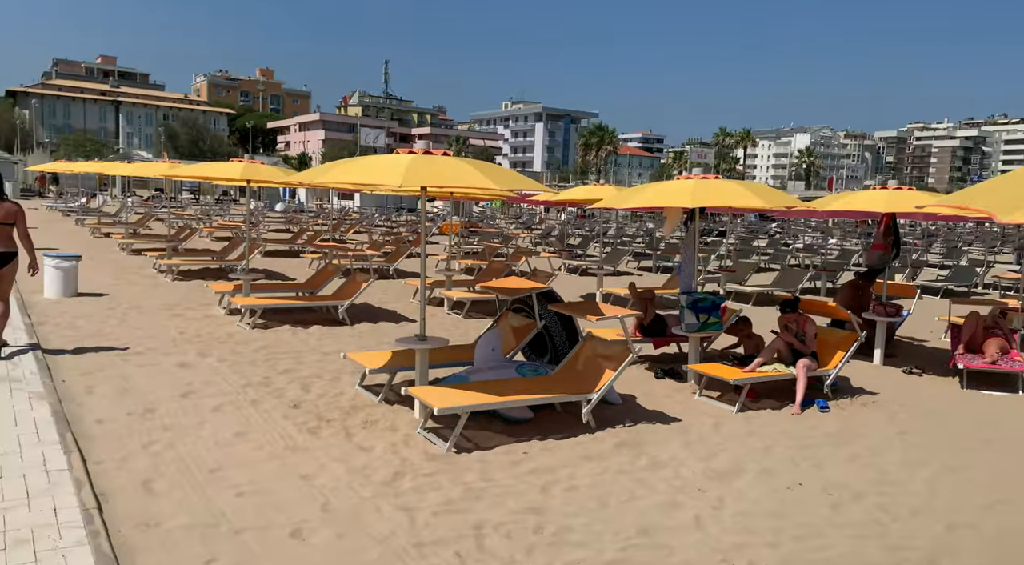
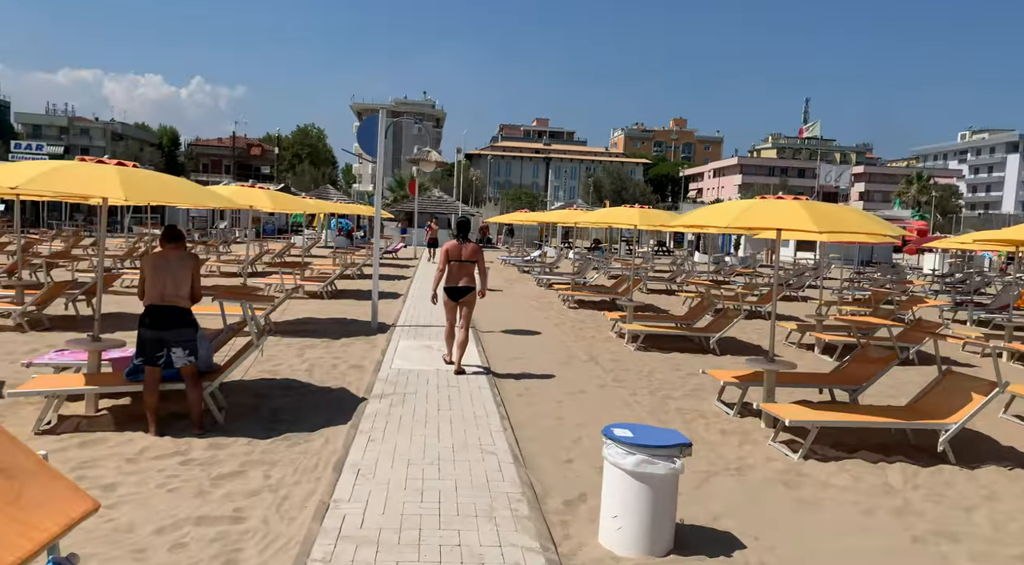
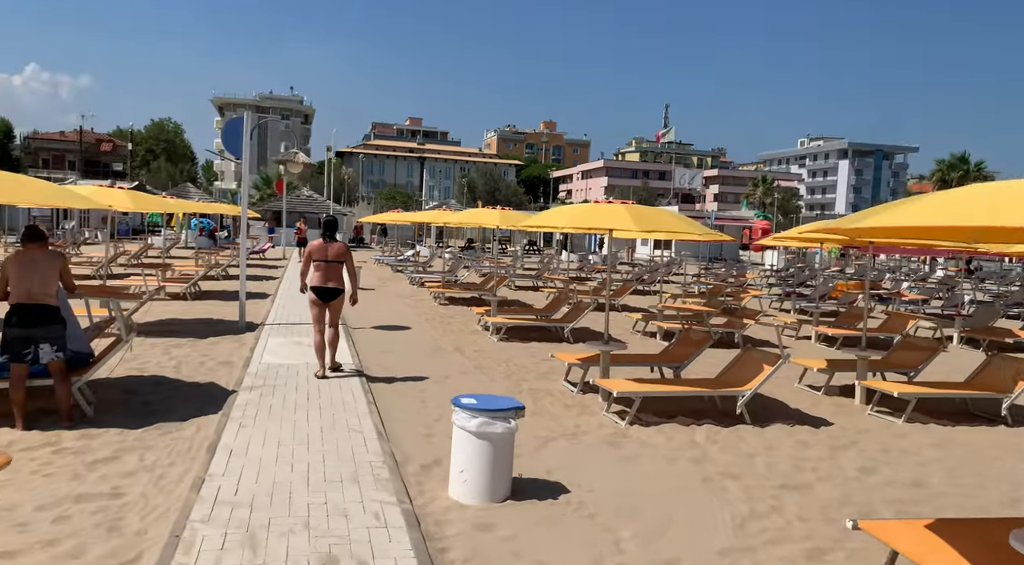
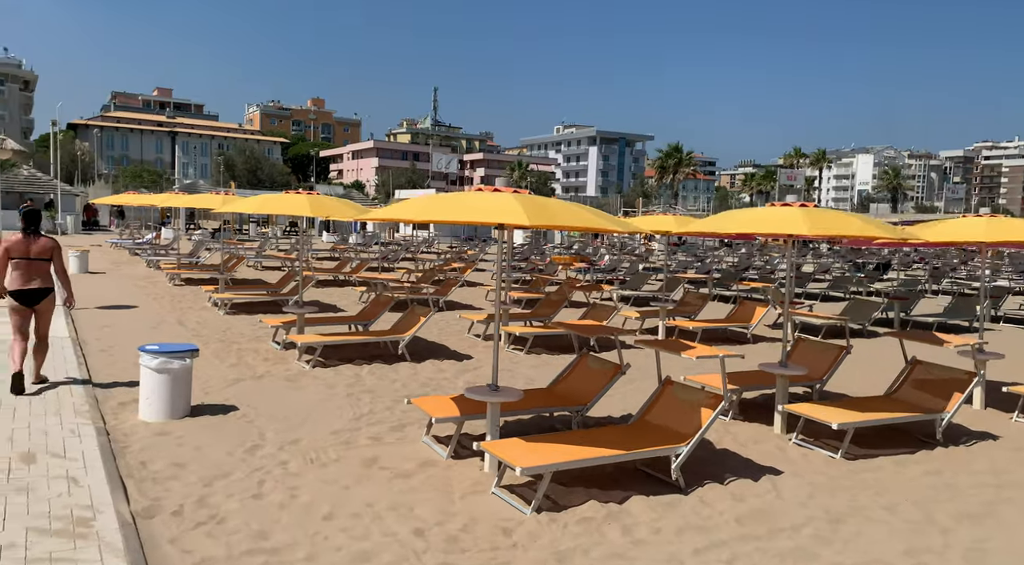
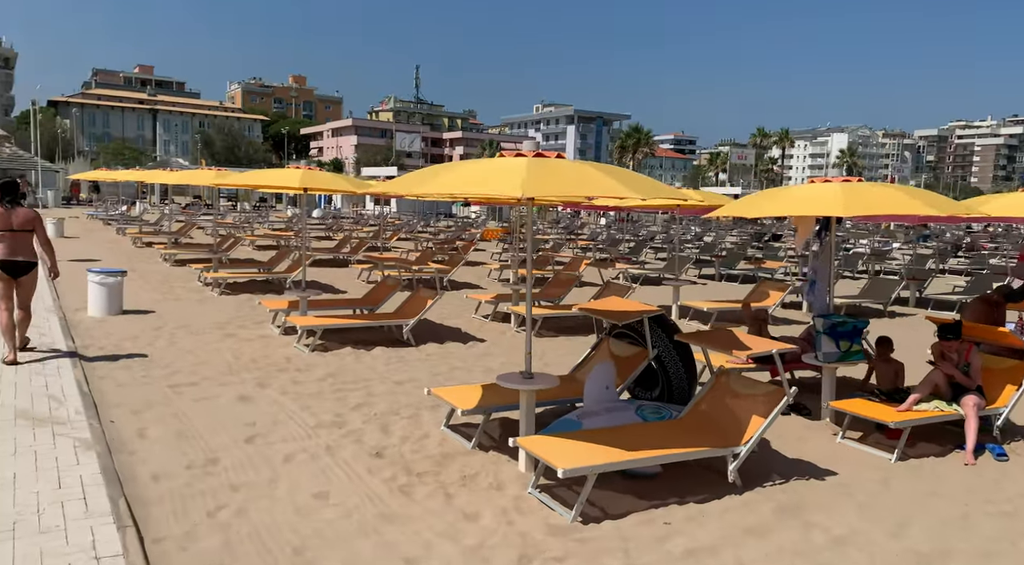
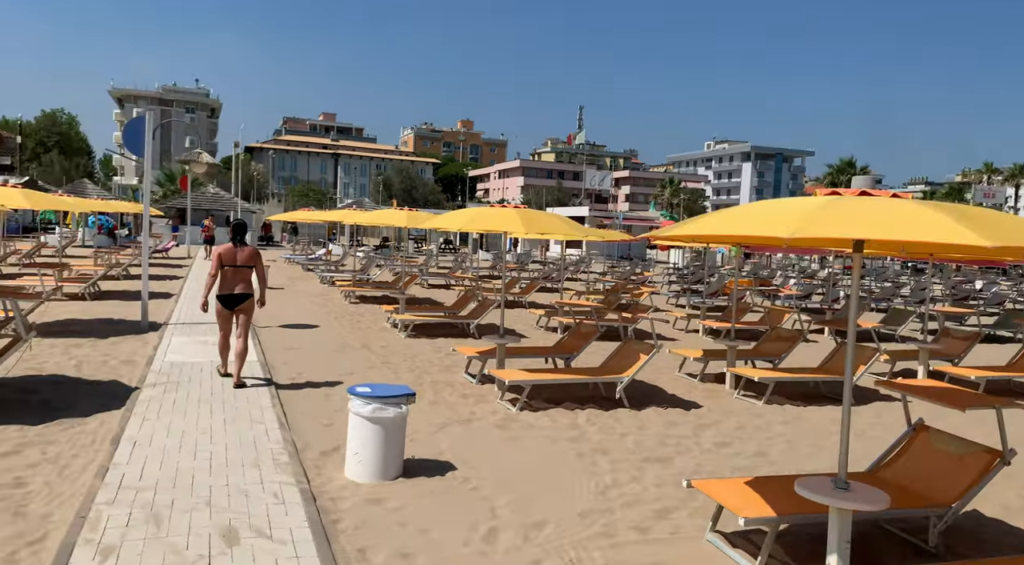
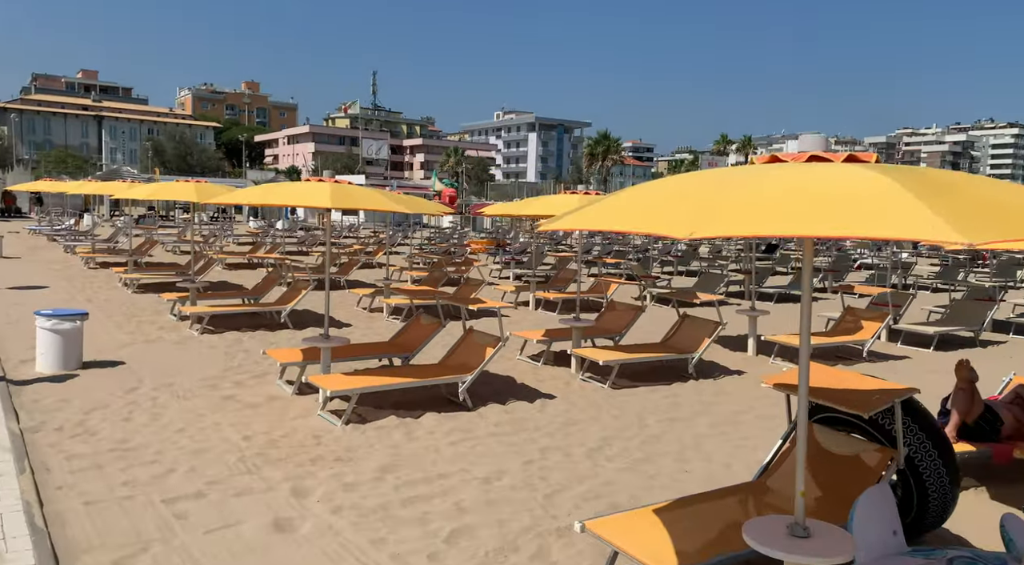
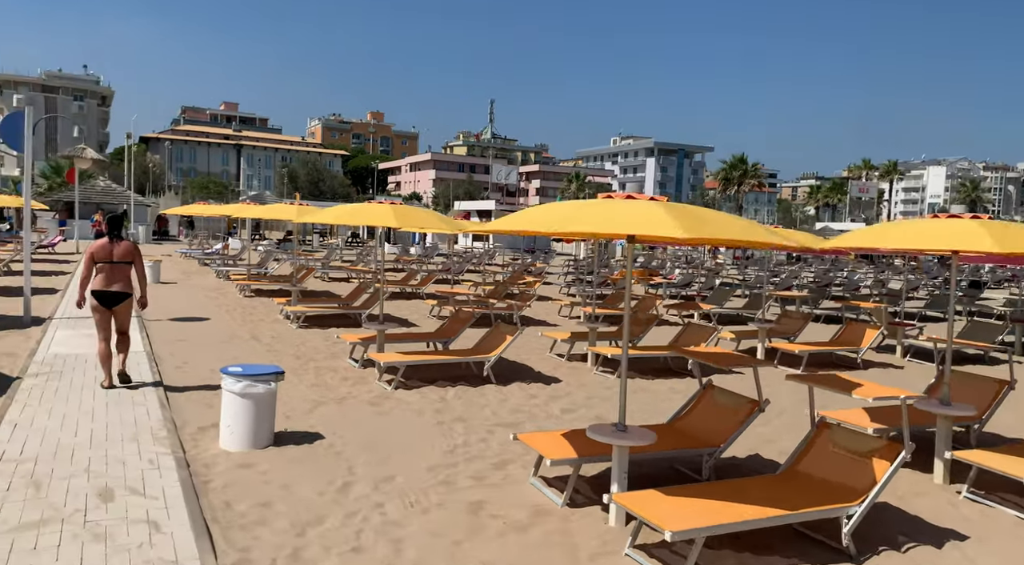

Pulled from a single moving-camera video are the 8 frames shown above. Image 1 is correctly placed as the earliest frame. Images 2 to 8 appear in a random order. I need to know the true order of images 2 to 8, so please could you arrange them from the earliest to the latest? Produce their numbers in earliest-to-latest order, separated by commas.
5, 7, 4, 8, 6, 3, 2
